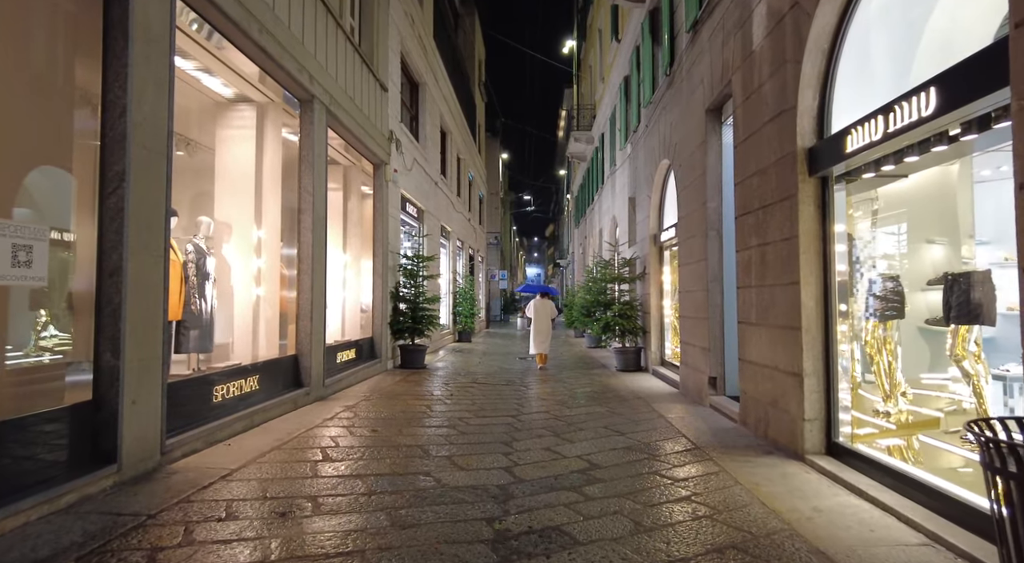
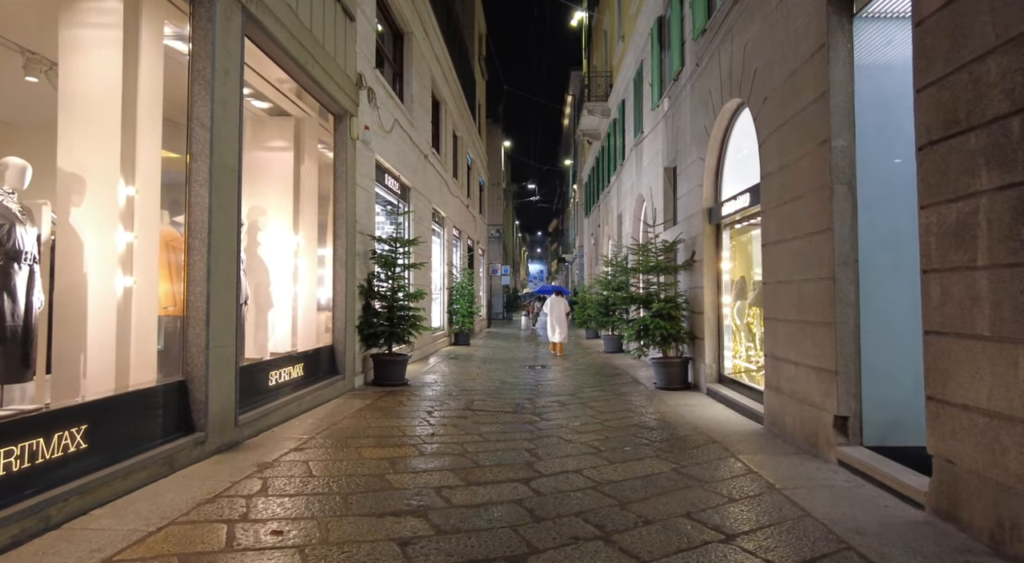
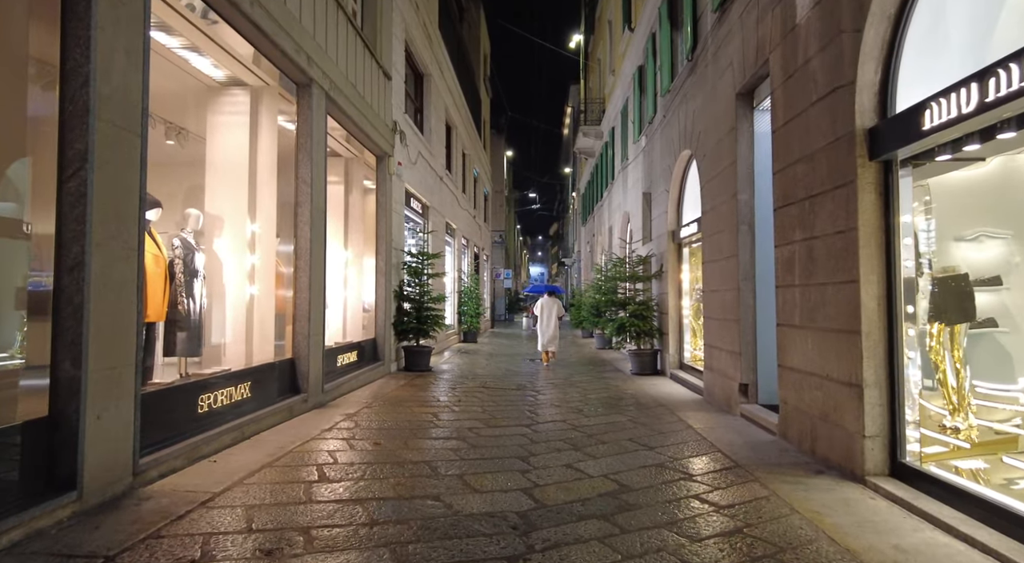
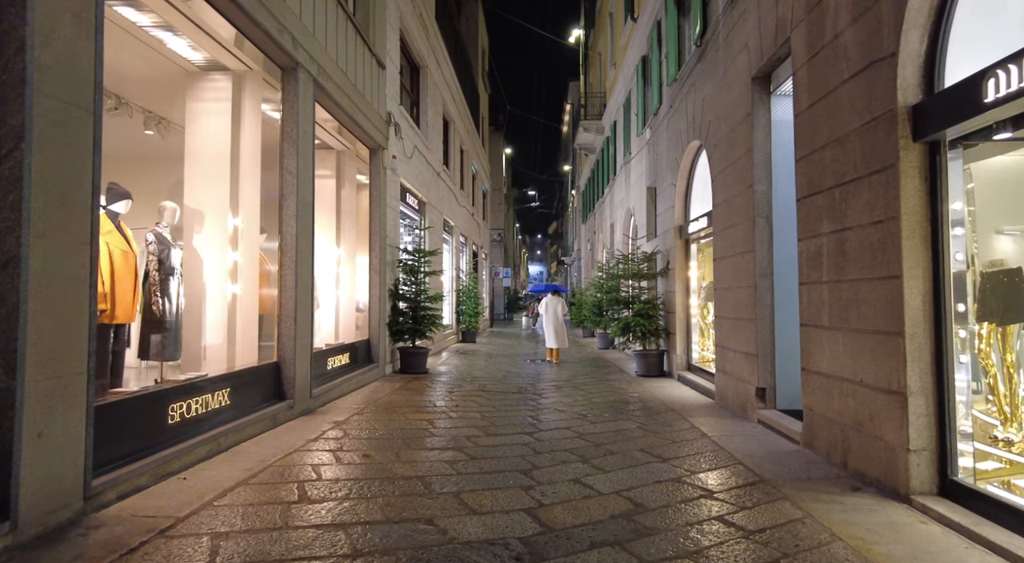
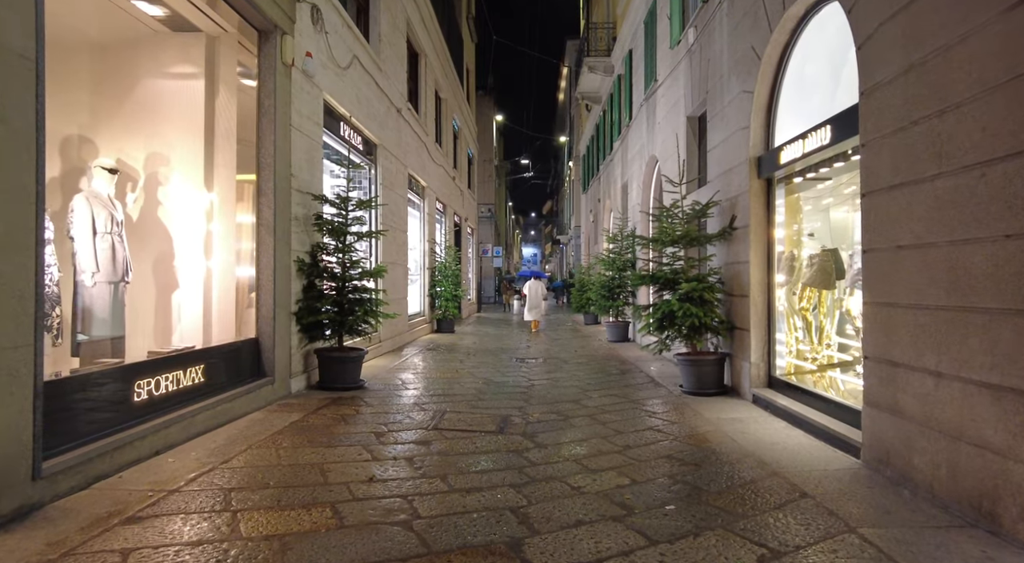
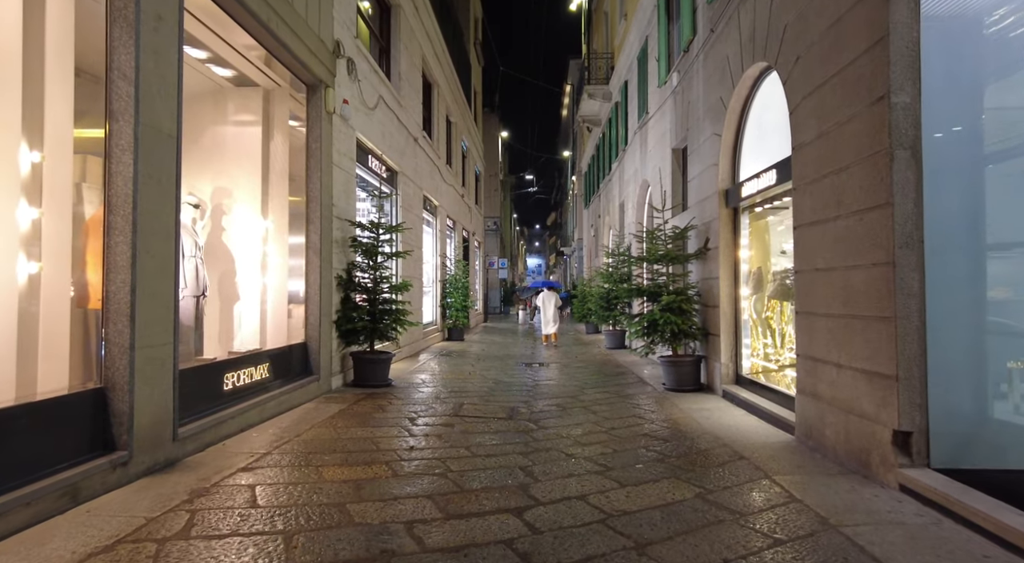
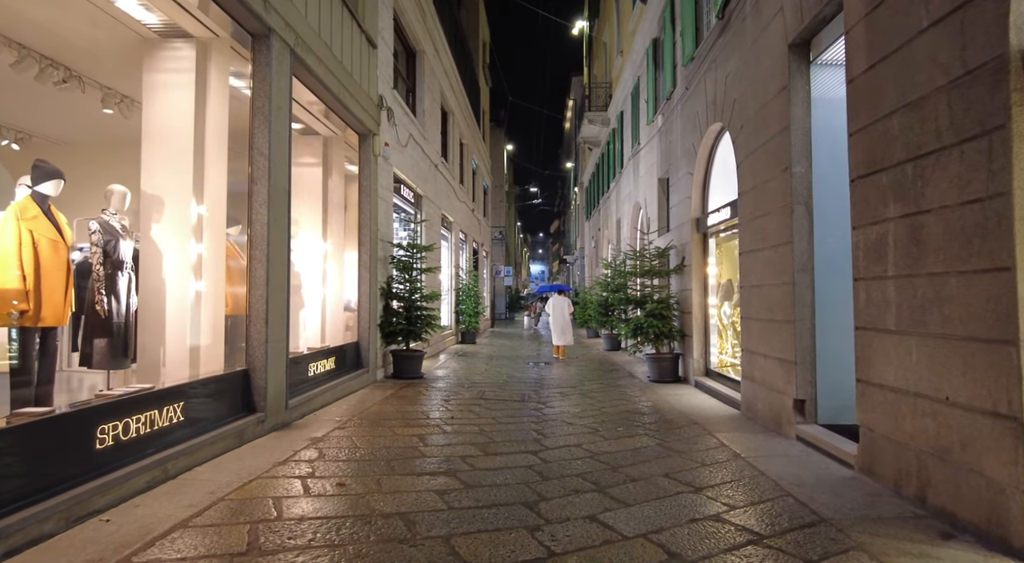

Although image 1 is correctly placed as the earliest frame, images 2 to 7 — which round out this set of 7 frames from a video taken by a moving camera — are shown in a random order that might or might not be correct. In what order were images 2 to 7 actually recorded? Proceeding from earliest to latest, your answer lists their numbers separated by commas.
3, 4, 7, 2, 6, 5
